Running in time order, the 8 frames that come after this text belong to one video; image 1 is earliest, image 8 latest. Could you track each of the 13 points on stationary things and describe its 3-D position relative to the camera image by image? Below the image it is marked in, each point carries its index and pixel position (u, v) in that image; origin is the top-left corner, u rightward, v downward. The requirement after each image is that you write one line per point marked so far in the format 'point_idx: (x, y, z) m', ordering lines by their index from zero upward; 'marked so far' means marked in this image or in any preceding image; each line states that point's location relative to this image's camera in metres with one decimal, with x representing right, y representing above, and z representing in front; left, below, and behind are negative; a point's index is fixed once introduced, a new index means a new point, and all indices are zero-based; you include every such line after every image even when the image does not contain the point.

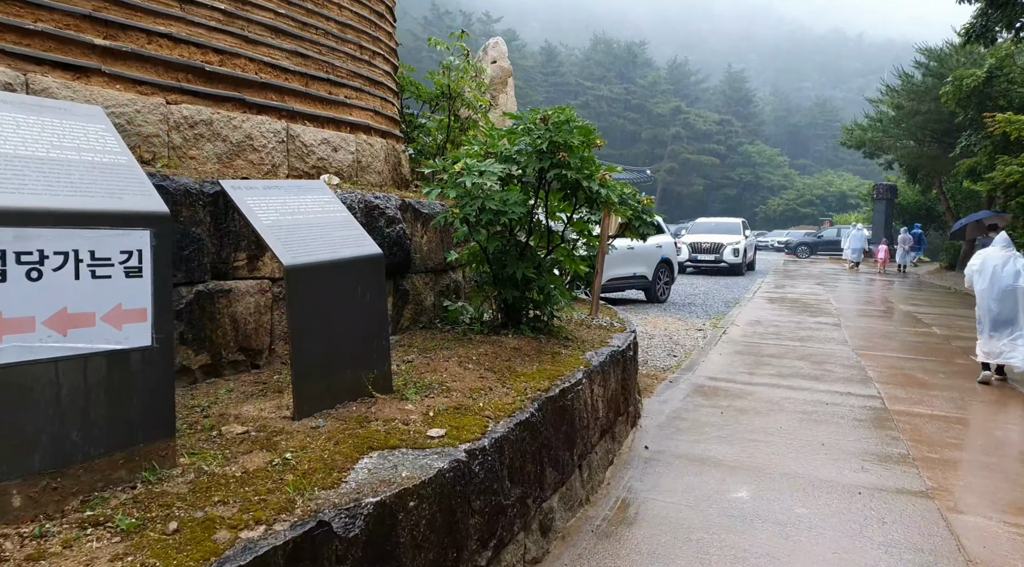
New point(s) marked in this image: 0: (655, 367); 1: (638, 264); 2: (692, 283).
0: (+1.3, -0.8, +7.0) m
1: (+2.2, +0.3, +12.6) m
2: (+4.4, 0.0, +18.2) m
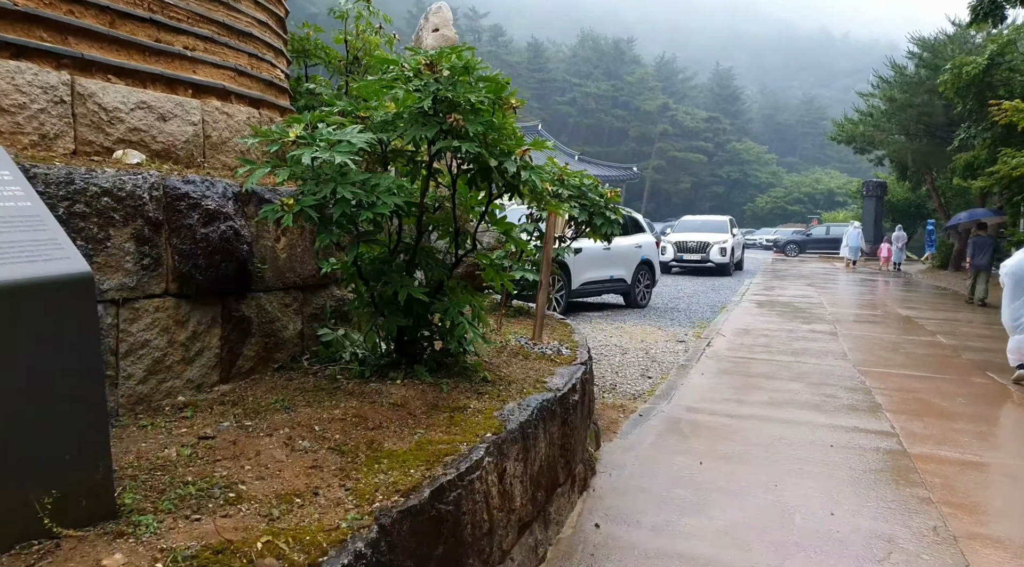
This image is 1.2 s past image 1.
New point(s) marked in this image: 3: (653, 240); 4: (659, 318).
0: (+0.9, -0.9, +5.8) m
1: (+1.6, +0.3, +11.5) m
2: (+3.8, 0.0, +17.1) m
3: (+2.4, +0.7, +12.5) m
4: (+2.2, -0.5, +11.1) m
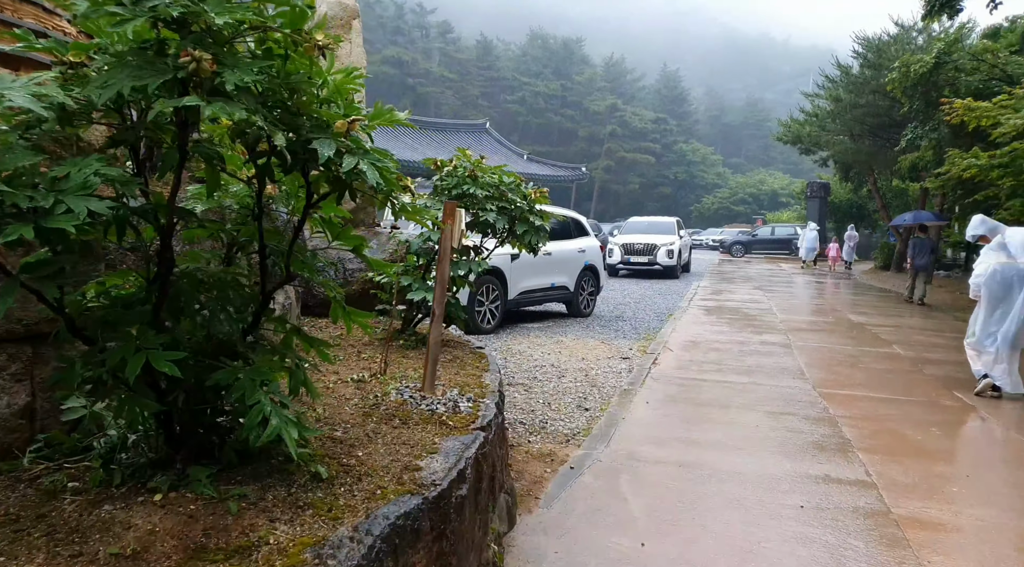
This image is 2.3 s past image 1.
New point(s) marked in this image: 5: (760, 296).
0: (+0.3, -1.0, +4.8) m
1: (+0.7, +0.2, +10.5) m
2: (+2.4, -0.1, +16.3) m
3: (+1.3, +0.6, +11.6) m
4: (+1.2, -0.6, +10.3) m
5: (+5.1, -0.3, +15.3) m
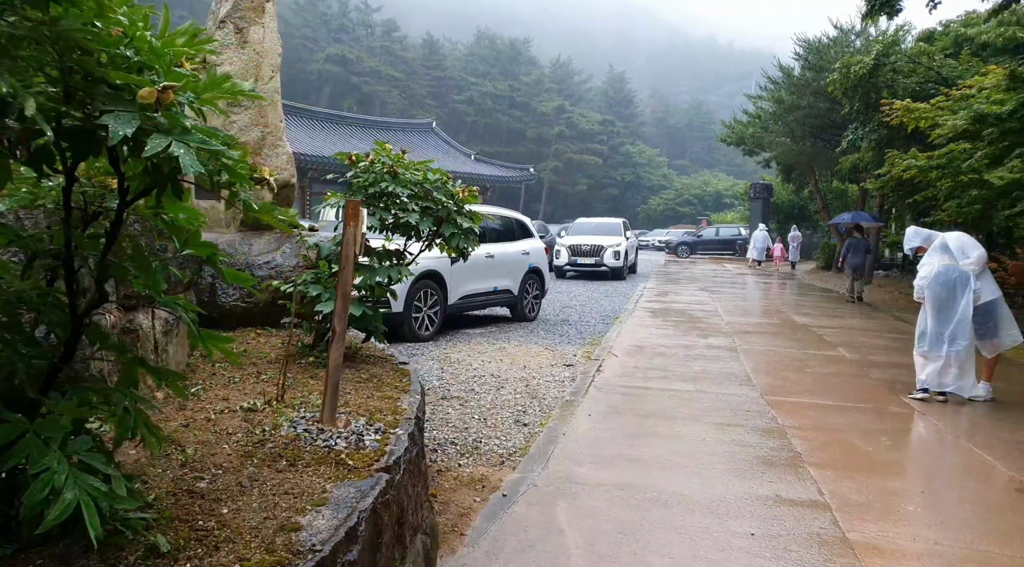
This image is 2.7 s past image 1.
0: (-0.1, -1.0, +4.5) m
1: (-0.2, +0.1, +10.1) m
2: (+1.2, -0.2, +16.0) m
3: (+0.4, +0.6, +11.2) m
4: (+0.5, -0.7, +9.9) m
5: (+4.0, -0.3, +15.2) m
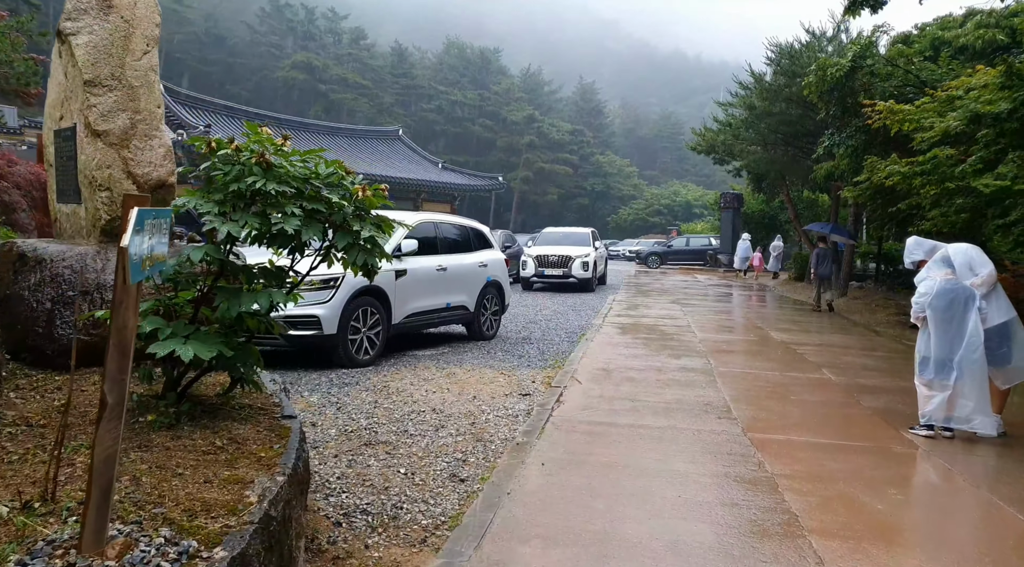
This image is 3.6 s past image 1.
0: (-0.5, -1.2, +3.5) m
1: (-0.7, -0.1, +9.2) m
2: (+0.4, -0.5, +15.1) m
3: (-0.2, +0.4, +10.3) m
4: (-0.1, -0.9, +9.0) m
5: (+3.2, -0.5, +14.4) m
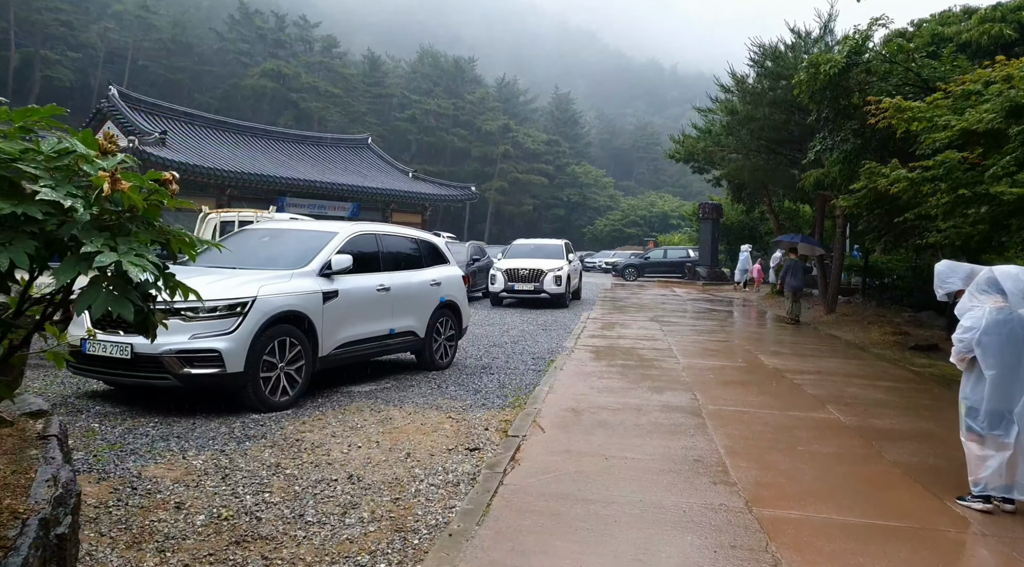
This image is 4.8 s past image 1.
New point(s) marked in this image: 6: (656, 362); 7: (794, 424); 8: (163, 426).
0: (-0.8, -1.3, +2.1) m
1: (-1.2, -0.3, +7.9) m
2: (-0.2, -0.8, +13.8) m
3: (-0.7, +0.1, +9.0) m
4: (-0.6, -1.1, +7.6) m
5: (+2.6, -0.8, +13.1) m
6: (+1.9, -1.0, +9.6) m
7: (+2.5, -1.2, +6.5) m
8: (-2.7, -1.1, +5.6) m
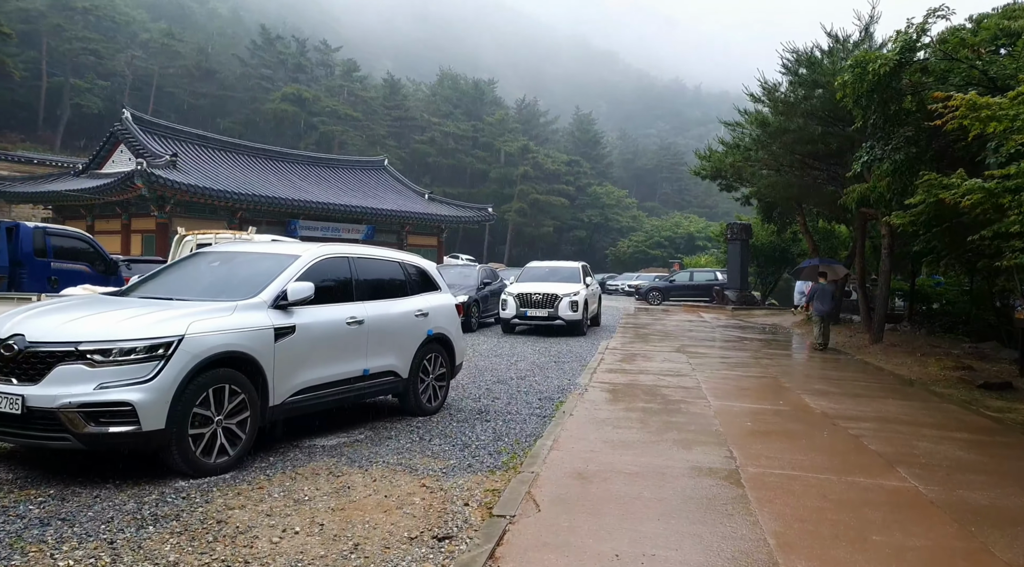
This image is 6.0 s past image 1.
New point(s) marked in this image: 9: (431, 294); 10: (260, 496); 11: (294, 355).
0: (-1.0, -1.4, +0.9) m
1: (-1.2, -0.6, +6.6) m
2: (-0.1, -1.2, +12.5) m
3: (-0.7, -0.2, +7.8) m
4: (-0.6, -1.4, +6.4) m
5: (+2.7, -1.3, +11.8) m
6: (+1.9, -1.4, +8.3) m
7: (+2.4, -1.5, +5.1) m
8: (-2.8, -1.3, +4.4) m
9: (-0.9, -0.1, +7.7) m
10: (-1.6, -1.4, +4.7) m
11: (-1.7, -0.5, +5.7) m
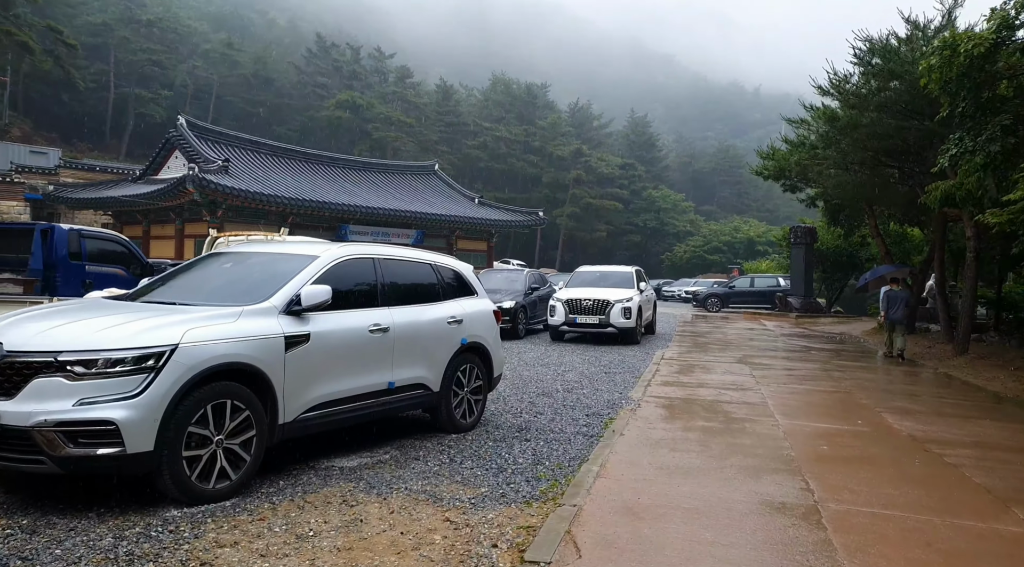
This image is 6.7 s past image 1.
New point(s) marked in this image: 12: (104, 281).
0: (-1.1, -1.4, +0.2) m
1: (-0.9, -0.6, +6.0) m
2: (+0.7, -1.3, +11.7) m
3: (-0.2, -0.3, +7.1) m
4: (-0.3, -1.4, +5.7) m
5: (+3.4, -1.4, +10.8) m
6: (+2.4, -1.4, +7.4) m
7: (+2.6, -1.5, +4.2) m
8: (-2.6, -1.3, +3.9) m
9: (-0.5, -0.2, +7.0) m
10: (-1.4, -1.4, +4.1) m
11: (-1.4, -0.6, +5.1) m
12: (-5.9, 0.0, +10.8) m
